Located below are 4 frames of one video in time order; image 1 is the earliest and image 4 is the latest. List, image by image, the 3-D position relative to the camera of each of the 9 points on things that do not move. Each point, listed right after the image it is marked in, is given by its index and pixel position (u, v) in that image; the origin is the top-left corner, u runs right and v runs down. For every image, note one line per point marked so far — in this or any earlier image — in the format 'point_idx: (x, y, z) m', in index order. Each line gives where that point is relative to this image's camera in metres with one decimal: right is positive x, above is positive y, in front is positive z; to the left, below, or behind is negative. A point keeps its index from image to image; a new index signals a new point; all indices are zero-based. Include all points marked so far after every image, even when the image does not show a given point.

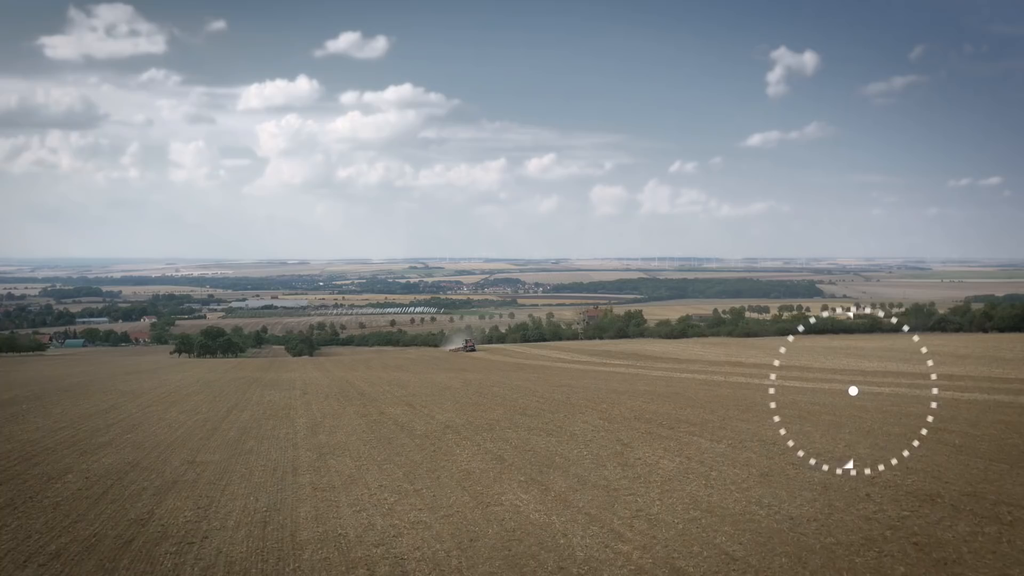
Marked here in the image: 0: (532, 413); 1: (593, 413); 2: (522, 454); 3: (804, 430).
0: (+0.5, -3.1, +16.3) m
1: (+2.0, -3.1, +16.1) m
2: (+0.2, -3.0, +11.6) m
3: (+5.8, -2.8, +12.9) m
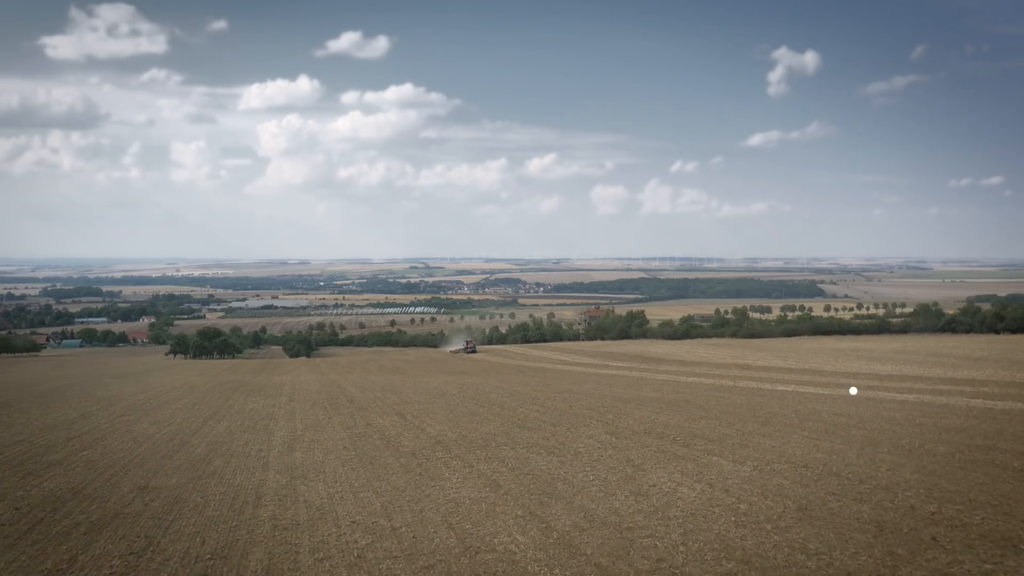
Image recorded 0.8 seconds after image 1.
0: (+0.5, -3.2, +14.9) m
1: (+1.9, -3.1, +14.7) m
2: (+0.1, -3.0, +10.3) m
3: (+5.7, -2.8, +11.5) m
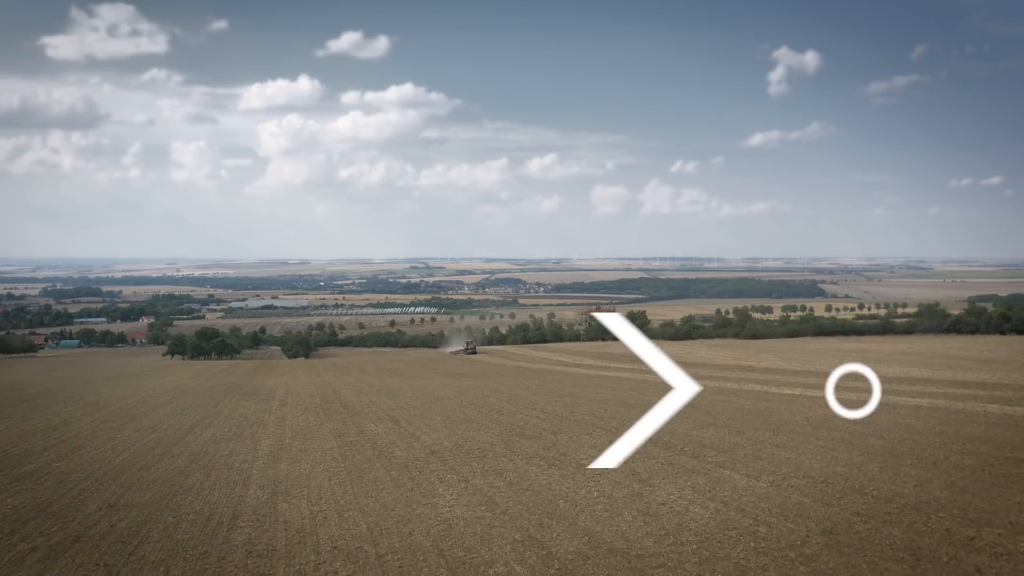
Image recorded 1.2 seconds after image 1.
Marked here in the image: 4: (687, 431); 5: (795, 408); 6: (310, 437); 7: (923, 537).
0: (+0.4, -3.2, +14.2) m
1: (+1.9, -3.1, +14.0) m
2: (+0.1, -3.0, +9.5) m
3: (+5.7, -2.9, +10.8) m
4: (+3.8, -3.1, +14.3) m
5: (+8.3, -3.5, +19.2) m
6: (-4.6, -3.4, +15.1) m
7: (+4.8, -2.9, +7.7) m
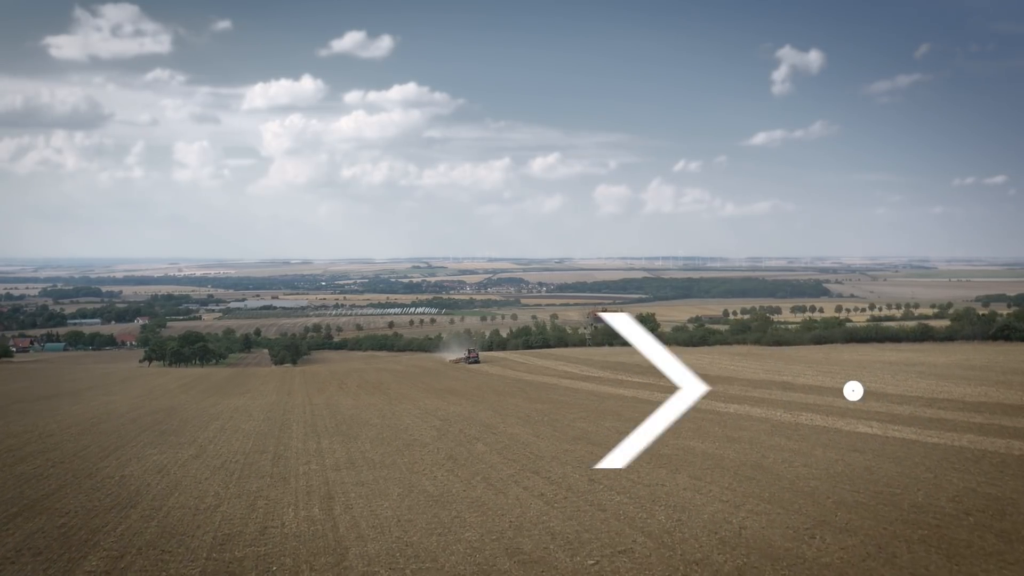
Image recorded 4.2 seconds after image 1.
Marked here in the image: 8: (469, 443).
0: (+0.3, -3.4, +8.5) m
1: (+1.8, -3.4, +8.3) m
2: (-0.1, -3.2, +3.8) m
3: (+5.5, -3.1, +5.0) m
4: (+3.7, -3.4, +8.5) m
5: (+8.2, -3.7, +13.4) m
6: (-4.8, -3.7, +9.4) m
7: (+4.6, -3.1, +2.0) m
8: (-1.1, -4.1, +17.5) m
